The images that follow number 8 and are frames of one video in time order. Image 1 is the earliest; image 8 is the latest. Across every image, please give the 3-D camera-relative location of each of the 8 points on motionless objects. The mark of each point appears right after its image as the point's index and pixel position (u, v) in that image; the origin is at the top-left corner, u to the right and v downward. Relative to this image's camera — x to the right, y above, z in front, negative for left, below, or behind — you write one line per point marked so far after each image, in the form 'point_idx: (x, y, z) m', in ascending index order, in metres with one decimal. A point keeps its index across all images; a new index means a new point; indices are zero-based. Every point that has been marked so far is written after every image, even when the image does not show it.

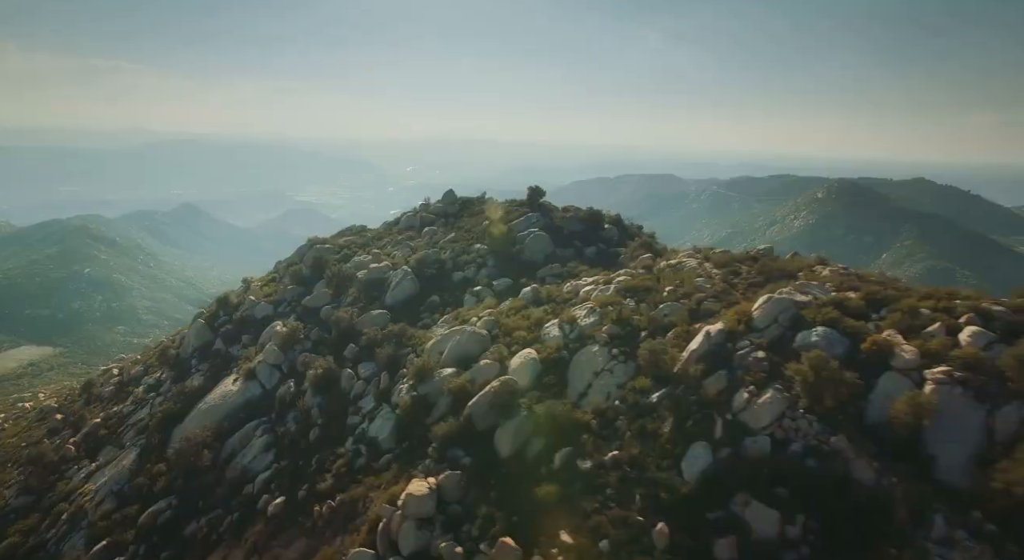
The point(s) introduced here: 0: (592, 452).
0: (+2.5, -5.3, +19.5) m
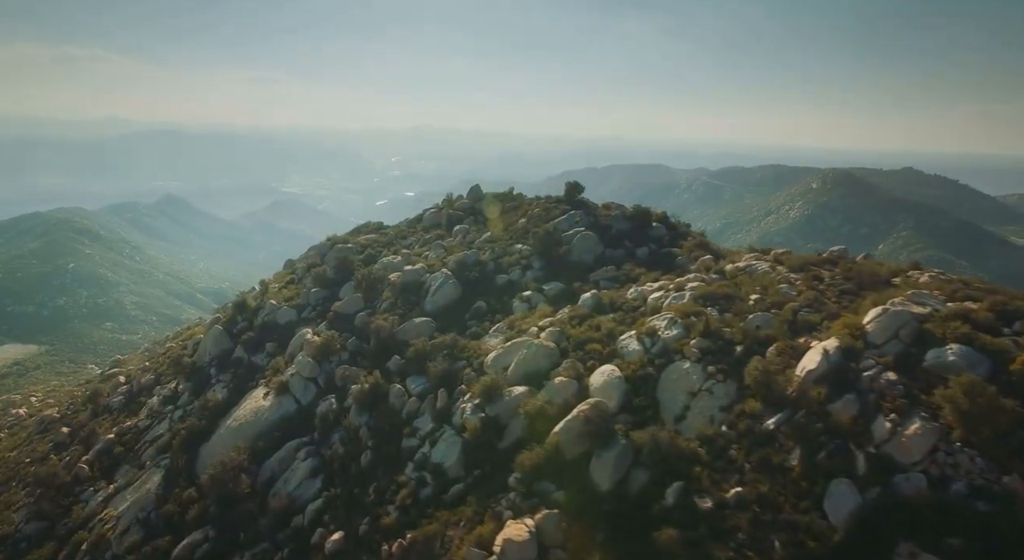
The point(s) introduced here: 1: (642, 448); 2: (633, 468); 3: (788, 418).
0: (+5.4, -5.7, +17.3) m
1: (+3.9, -5.0, +18.8) m
2: (+3.5, -5.5, +18.6) m
3: (+8.0, -4.0, +18.2) m
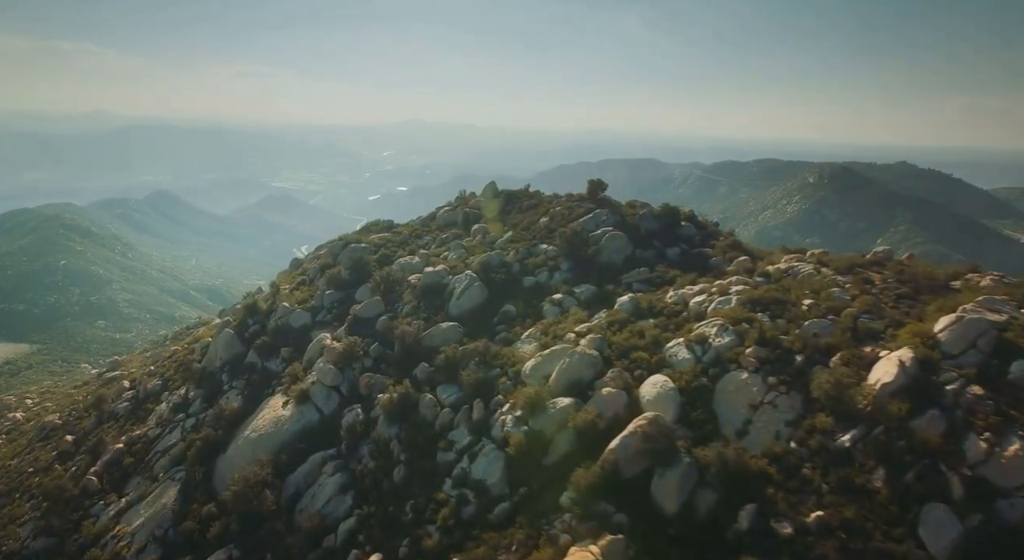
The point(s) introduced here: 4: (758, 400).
0: (+7.0, -5.9, +16.2) m
1: (+5.5, -5.2, +17.7) m
2: (+5.1, -5.7, +17.4) m
3: (+9.5, -4.2, +17.1) m
4: (+7.6, -3.7, +19.5) m
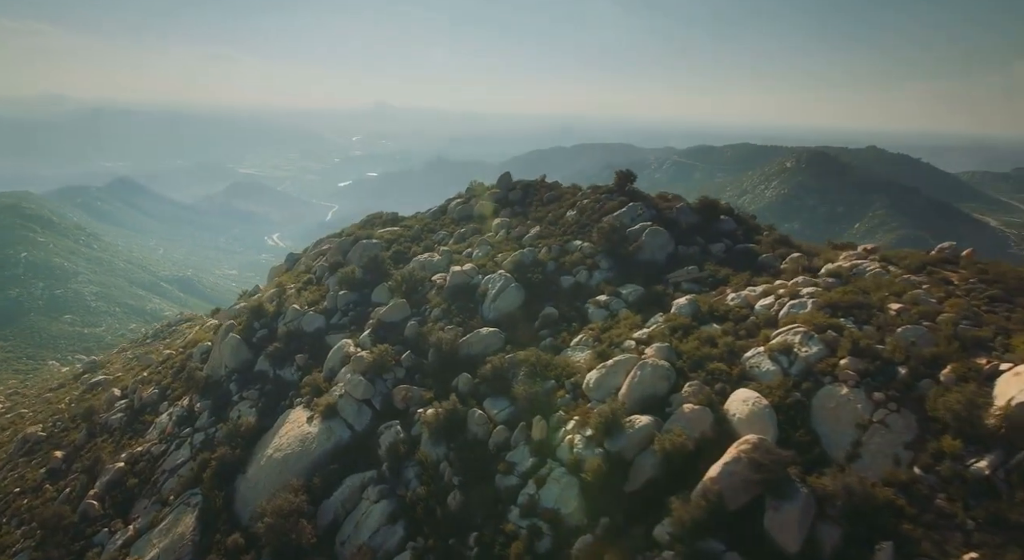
0: (+9.6, -6.2, +14.5) m
1: (+8.0, -5.5, +15.9) m
2: (+7.6, -6.0, +15.7) m
3: (+12.0, -4.4, +15.5) m
4: (+9.9, -3.9, +17.8) m
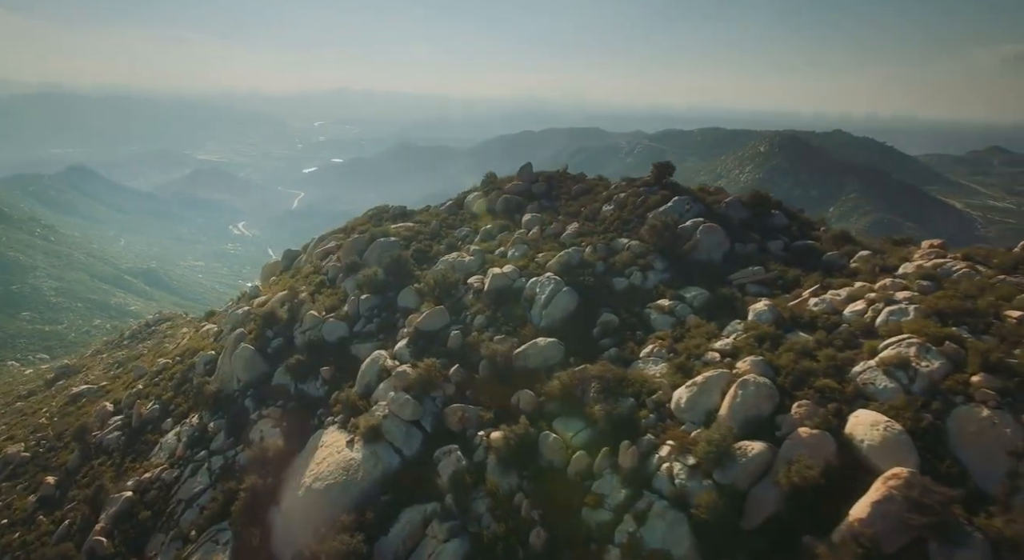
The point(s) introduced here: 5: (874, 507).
0: (+12.7, -6.5, +12.8) m
1: (+11.0, -5.9, +14.1) m
2: (+10.7, -6.4, +13.9) m
3: (+15.0, -4.7, +13.9) m
4: (+12.8, -4.2, +16.1) m
5: (+8.6, -5.5, +15.1) m
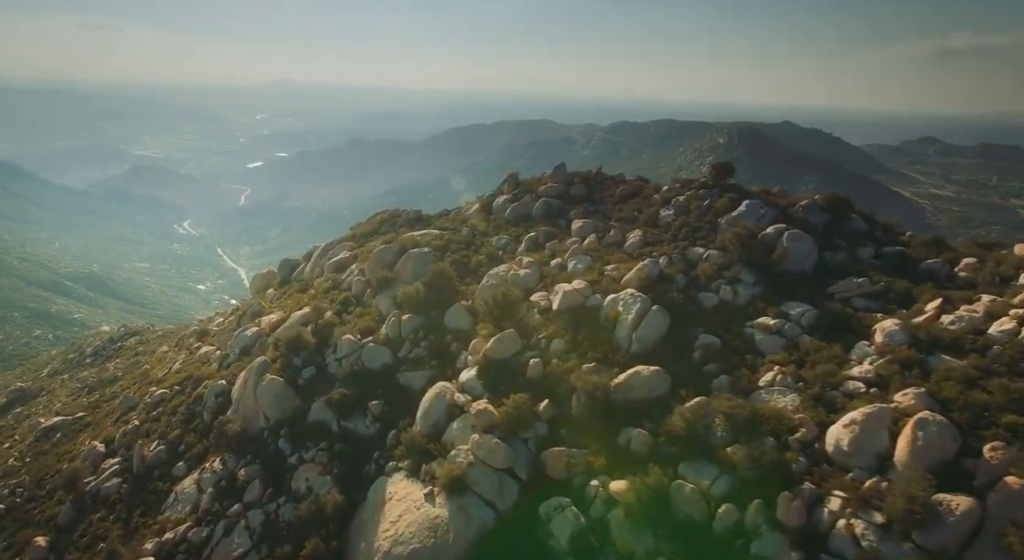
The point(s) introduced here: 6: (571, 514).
0: (+17.1, -7.1, +10.8) m
1: (+15.3, -6.5, +12.0) m
2: (+15.0, -7.0, +11.8) m
3: (+19.3, -5.2, +12.1) m
4: (+17.0, -4.7, +14.0) m
5: (+12.8, -6.1, +12.8) m
6: (+1.7, -7.1, +19.2) m
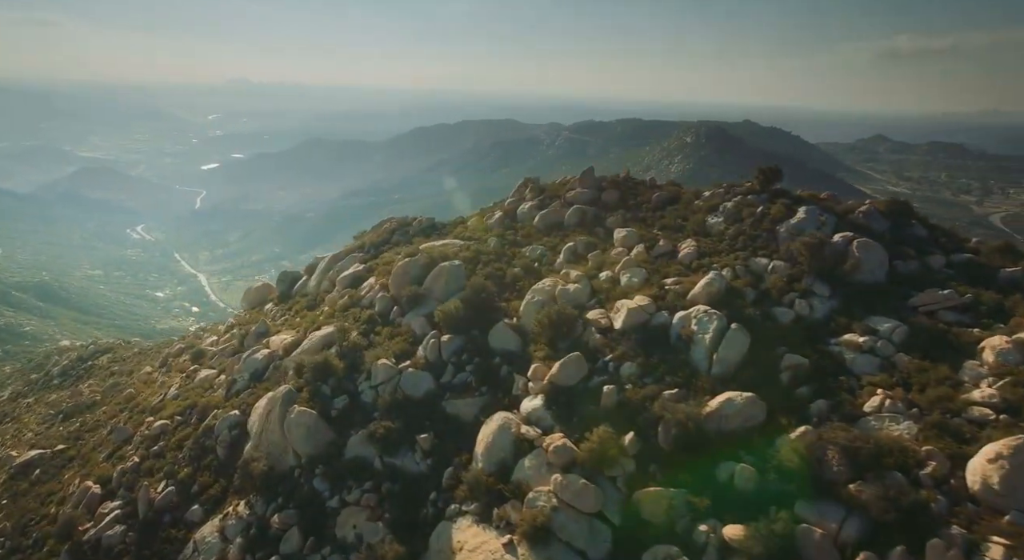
0: (+20.4, -7.5, +9.7) m
1: (+18.5, -6.9, +10.8) m
2: (+18.3, -7.4, +10.5) m
3: (+22.6, -5.6, +11.0) m
4: (+20.0, -5.1, +12.9) m
5: (+16.0, -6.6, +11.3) m
6: (+4.6, -7.7, +17.1) m
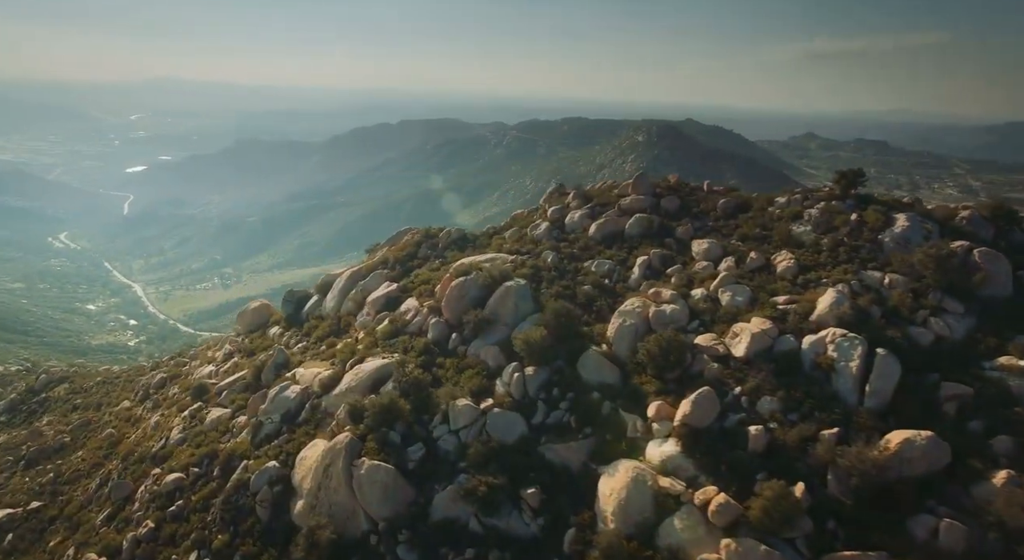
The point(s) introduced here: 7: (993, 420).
0: (+25.6, -7.9, +8.4) m
1: (+23.6, -7.3, +9.3) m
2: (+23.4, -7.8, +9.0) m
3: (+27.6, -5.9, +9.9) m
4: (+24.9, -5.5, +11.5) m
5: (+21.0, -7.0, +9.7) m
6: (+9.2, -8.4, +14.3) m
7: (+14.2, -4.1, +18.7) m
